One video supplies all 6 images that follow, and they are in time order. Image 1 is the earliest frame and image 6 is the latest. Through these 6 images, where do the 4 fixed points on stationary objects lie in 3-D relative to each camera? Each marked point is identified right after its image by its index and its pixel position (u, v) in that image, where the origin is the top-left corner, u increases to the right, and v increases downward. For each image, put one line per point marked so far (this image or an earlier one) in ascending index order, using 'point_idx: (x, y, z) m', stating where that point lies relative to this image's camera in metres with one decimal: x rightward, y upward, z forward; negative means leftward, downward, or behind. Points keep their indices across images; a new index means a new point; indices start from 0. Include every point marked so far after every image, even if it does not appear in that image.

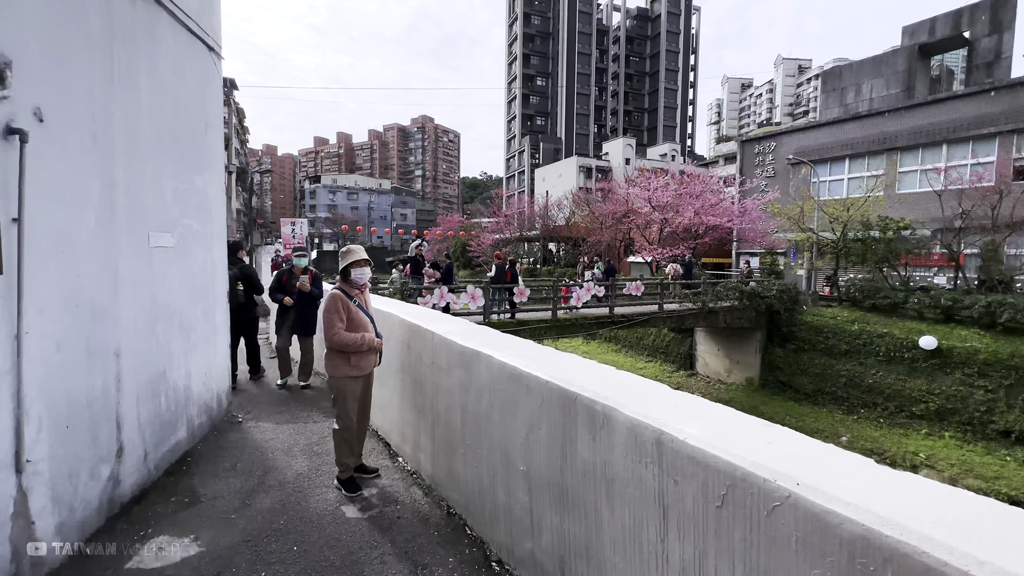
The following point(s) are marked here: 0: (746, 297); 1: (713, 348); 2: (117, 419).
0: (+7.6, -0.3, +14.5) m
1: (+7.6, -2.3, +17.0) m
2: (-2.1, -0.7, +2.4) m
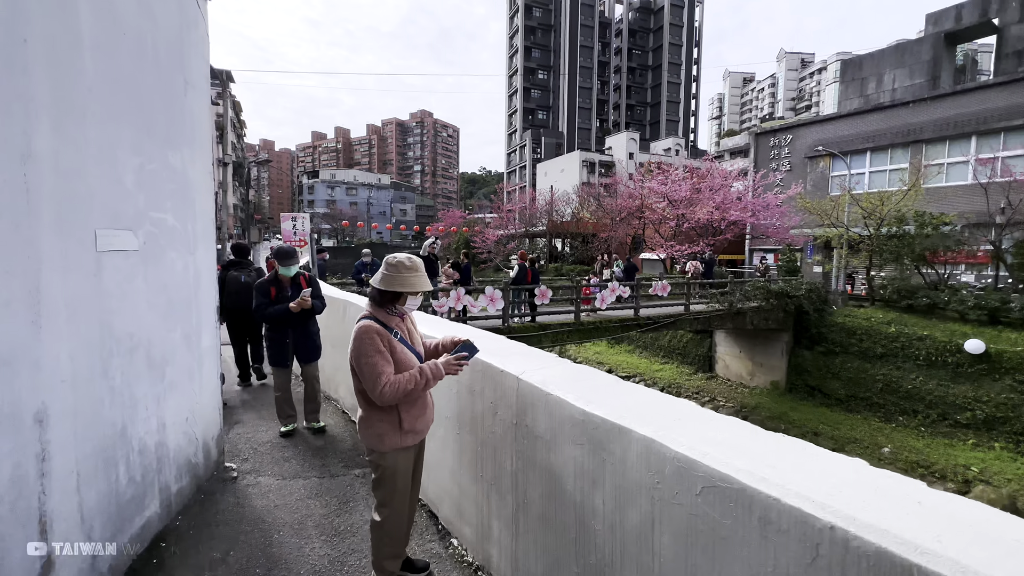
0: (+8.0, -0.3, +13.7) m
1: (+8.0, -2.2, +16.2) m
2: (-1.6, -0.8, +1.6) m
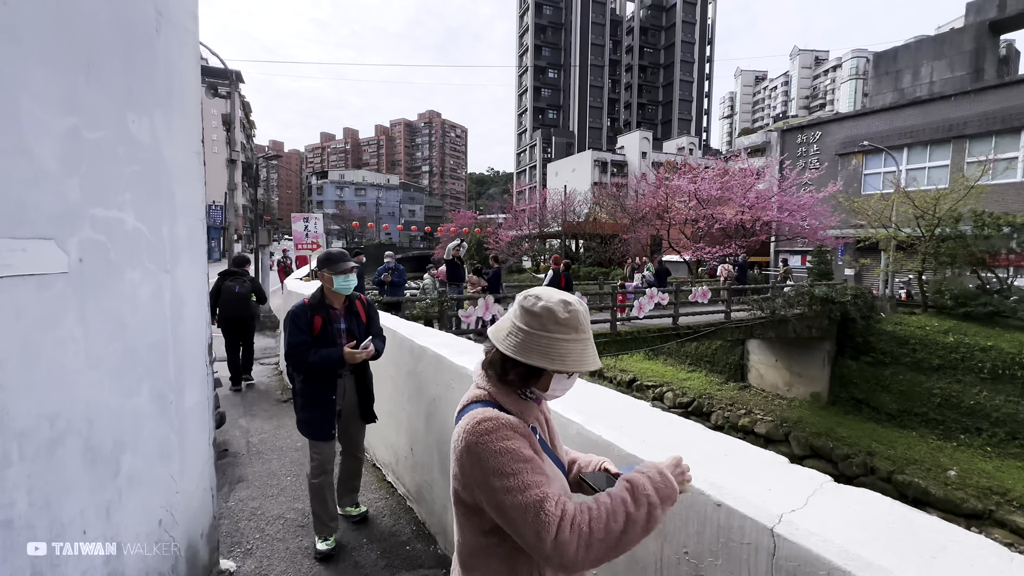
0: (+8.7, -0.4, +12.7) m
1: (+8.7, -2.4, +15.2) m
2: (-1.1, -0.9, +0.7) m
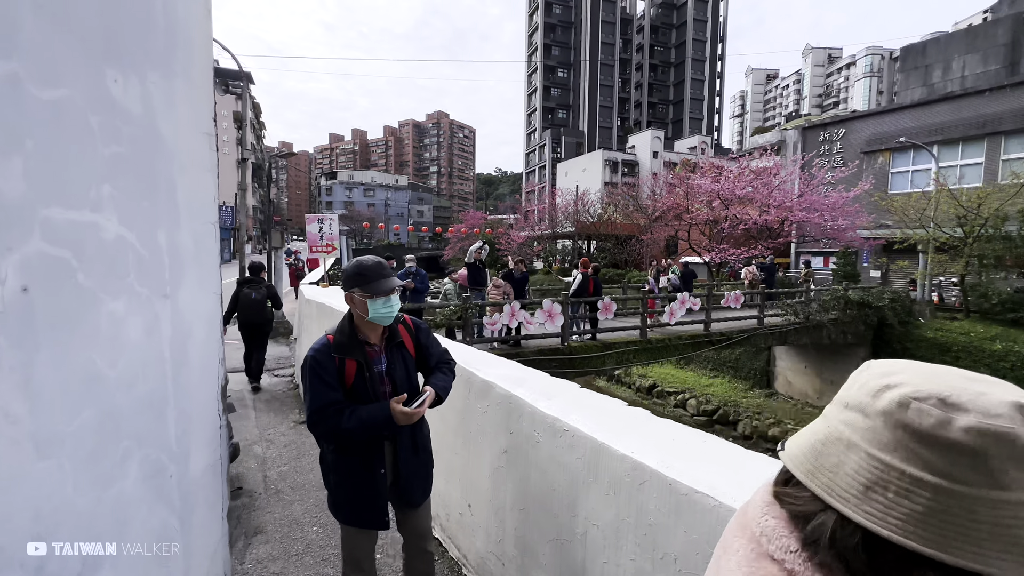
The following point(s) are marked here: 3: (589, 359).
0: (+9.2, -0.5, +12.1) m
1: (+9.3, -2.5, +14.6) m
2: (-0.8, -1.0, +0.2) m
3: (+1.4, -1.3, +8.2) m
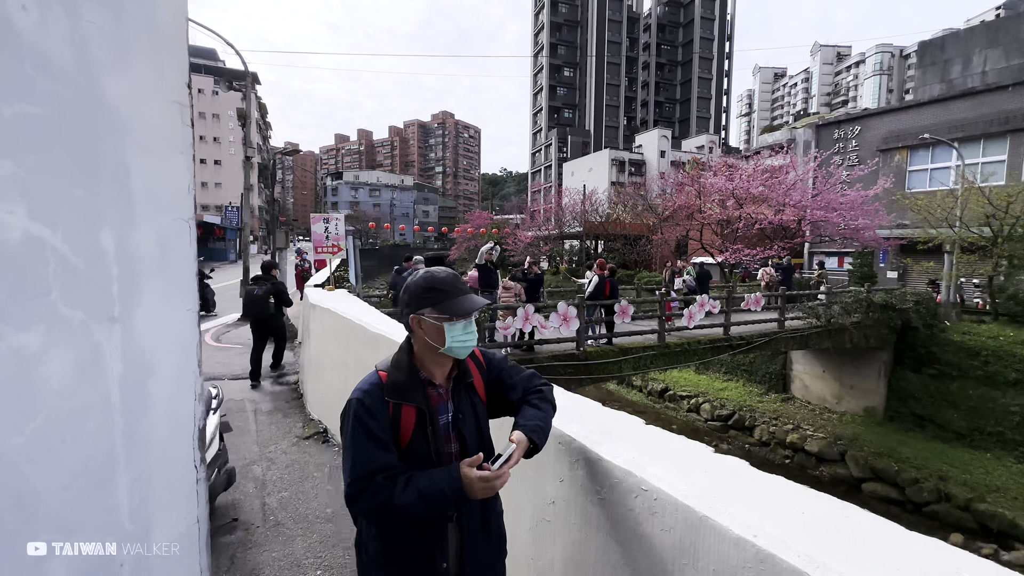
0: (+9.5, -0.6, +11.6) m
1: (+9.6, -2.5, +14.1) m
2: (-0.7, -1.1, -0.1) m
3: (+1.6, -1.3, +7.8) m
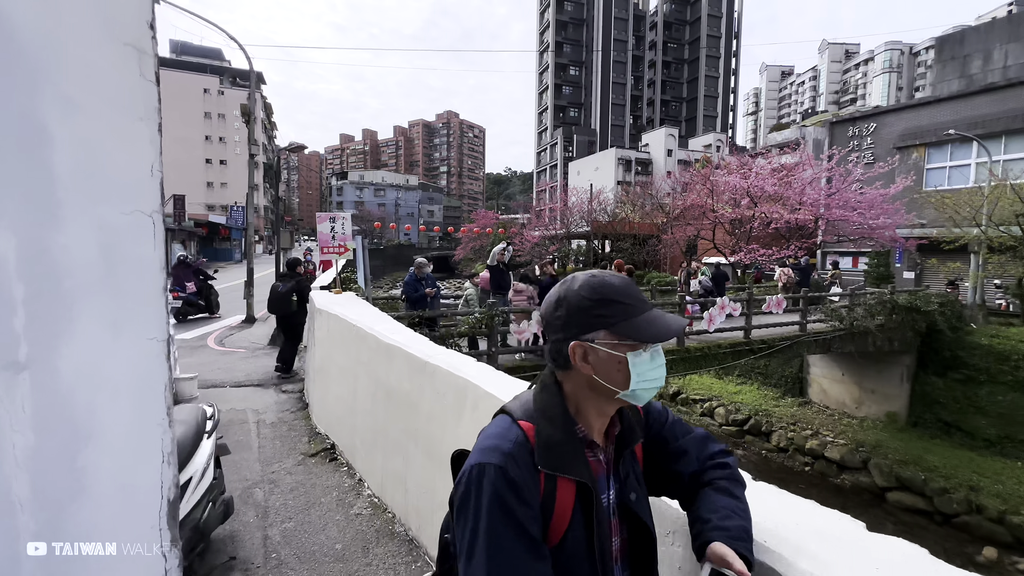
0: (+9.7, -0.6, +11.2) m
1: (+9.9, -2.6, +13.7) m
2: (-0.5, -1.1, -0.4) m
3: (+1.8, -1.4, +7.5) m
